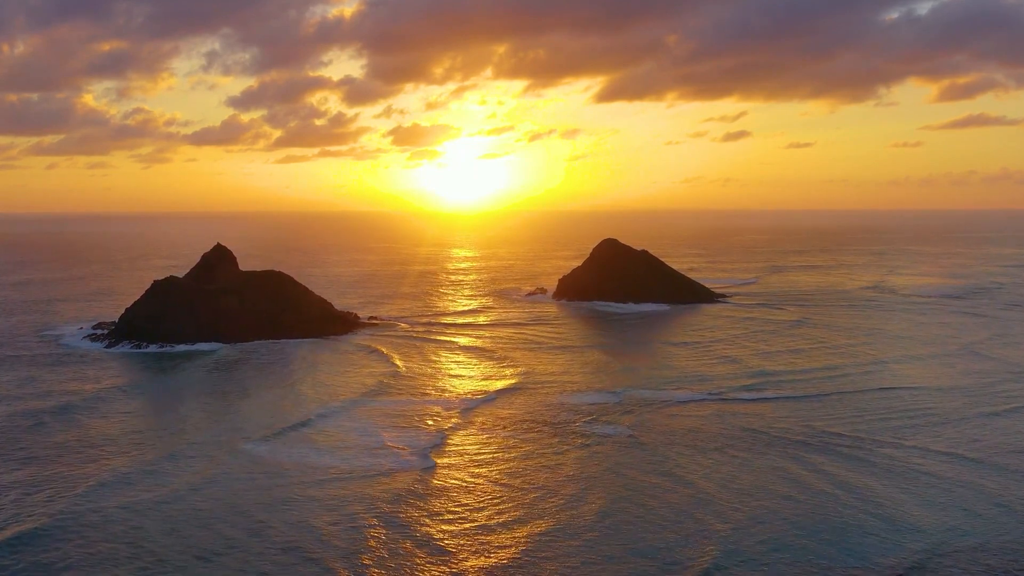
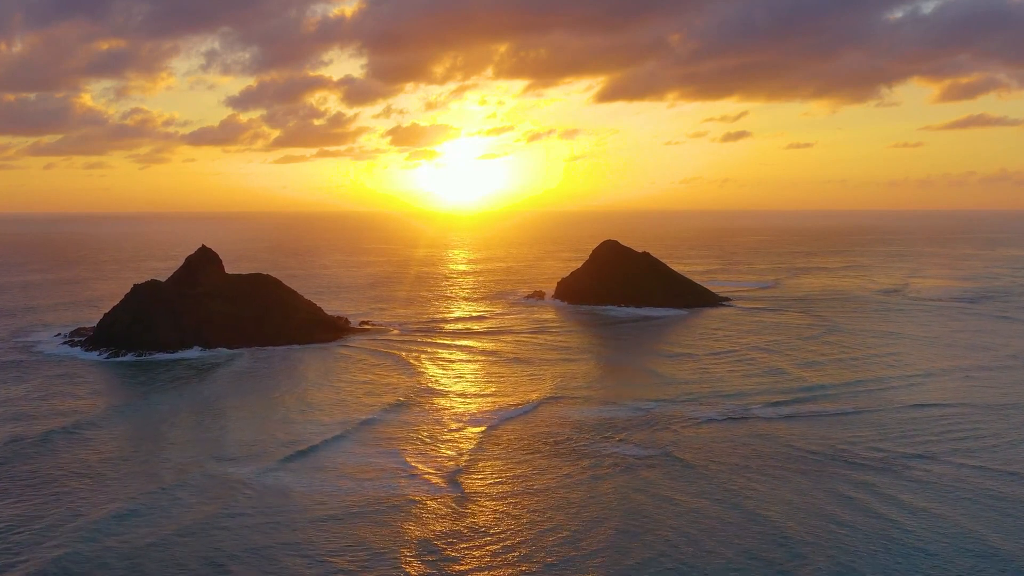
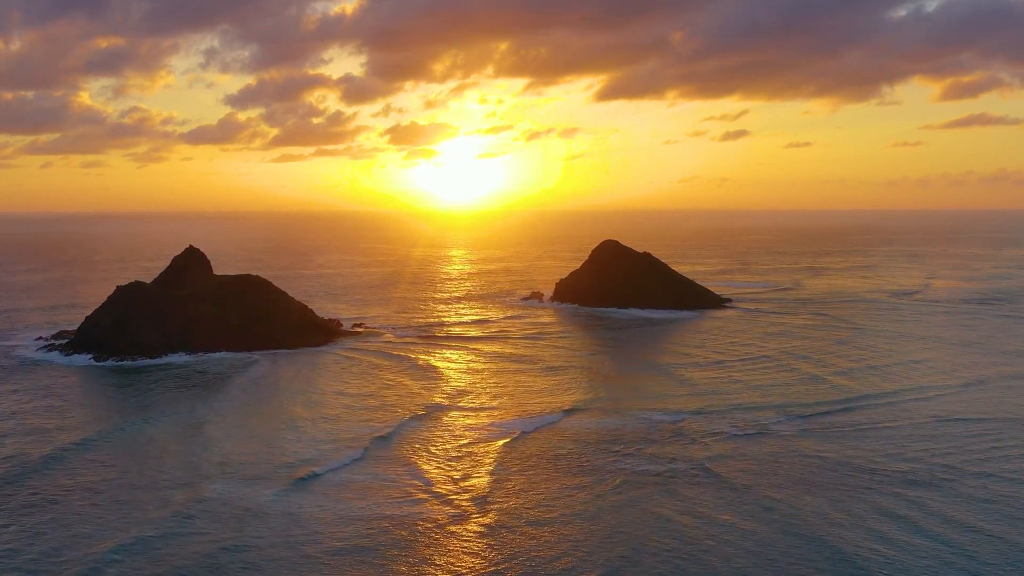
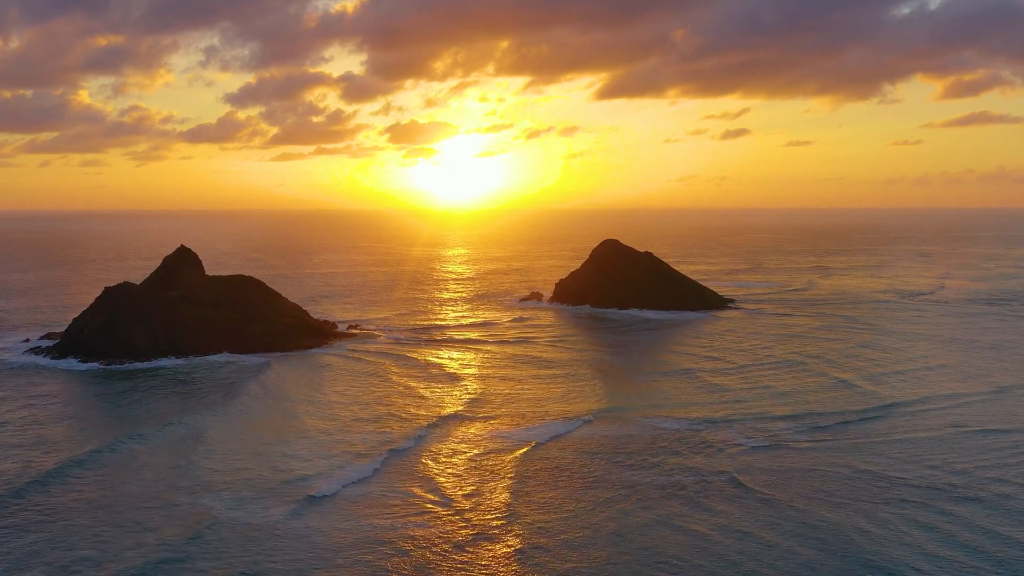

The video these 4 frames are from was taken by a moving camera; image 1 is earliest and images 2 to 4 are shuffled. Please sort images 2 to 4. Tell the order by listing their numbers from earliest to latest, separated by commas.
2, 3, 4
